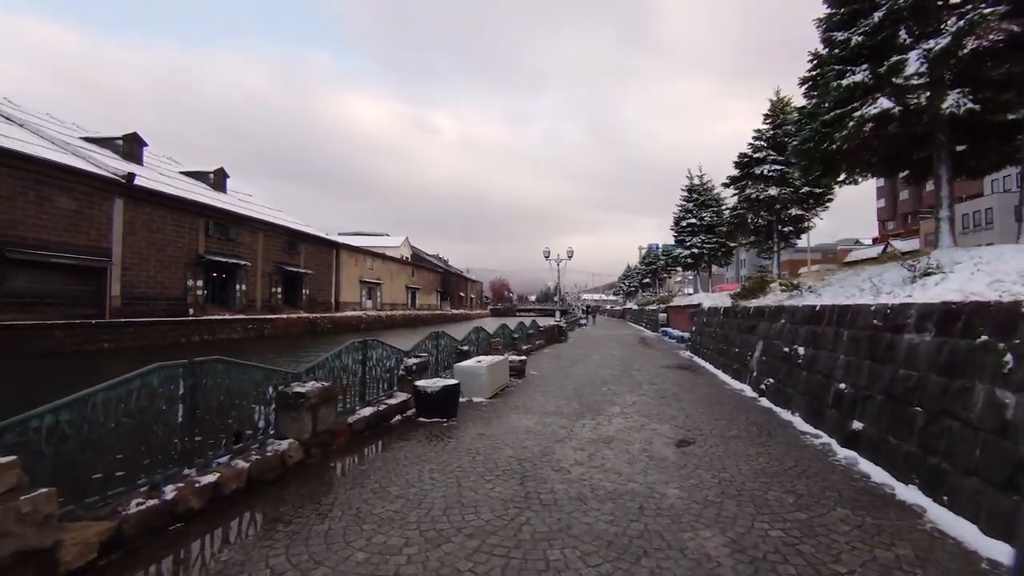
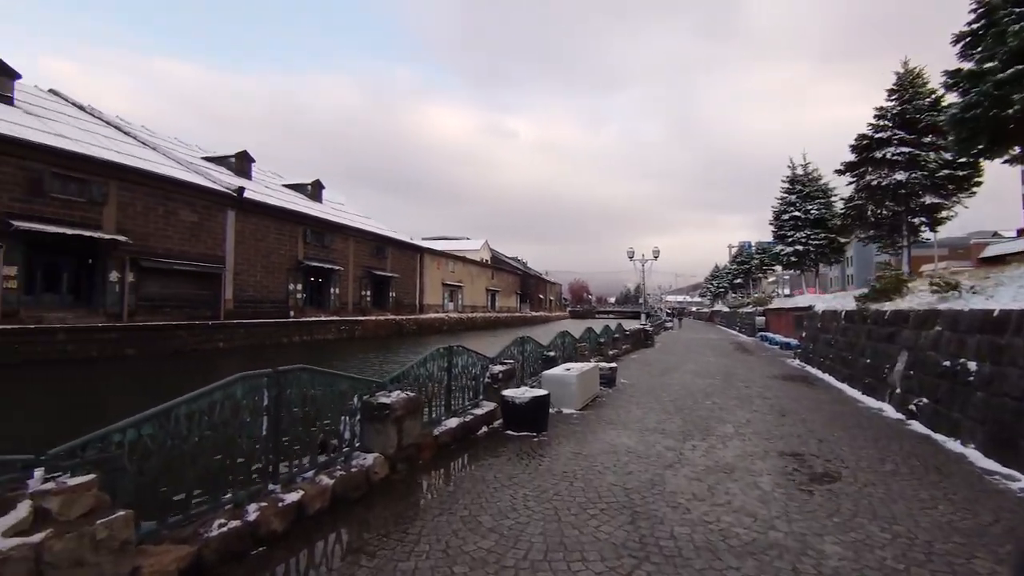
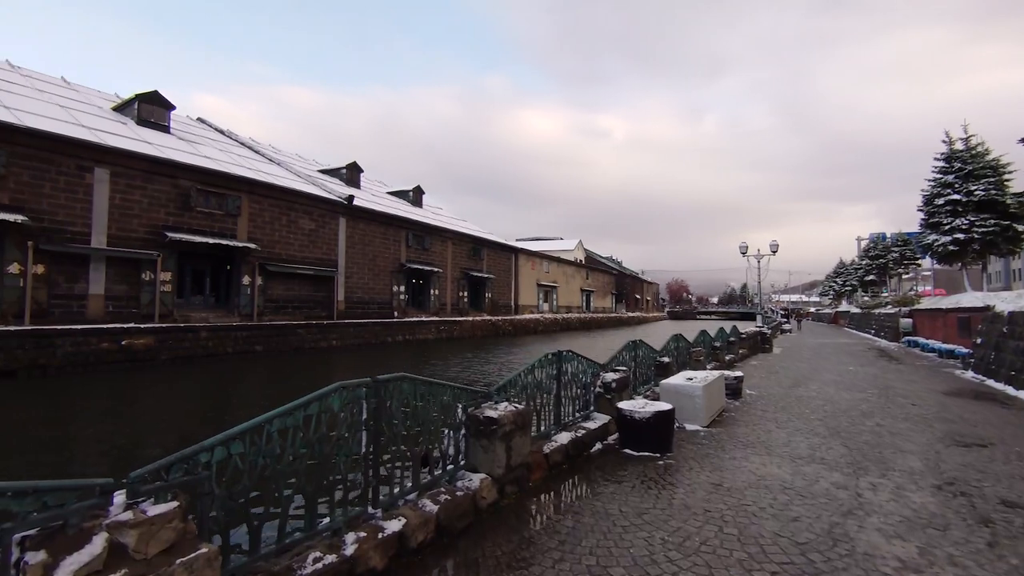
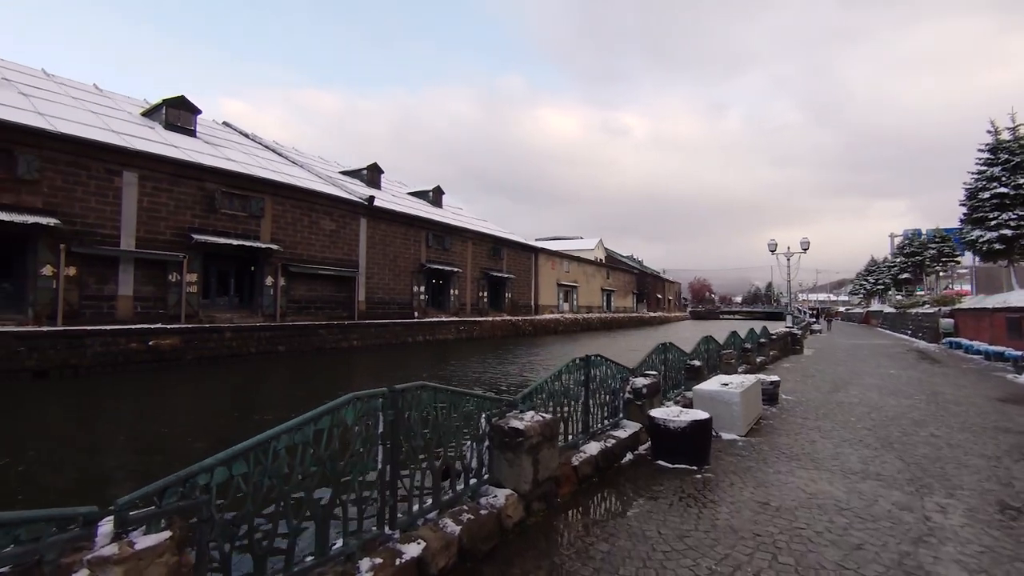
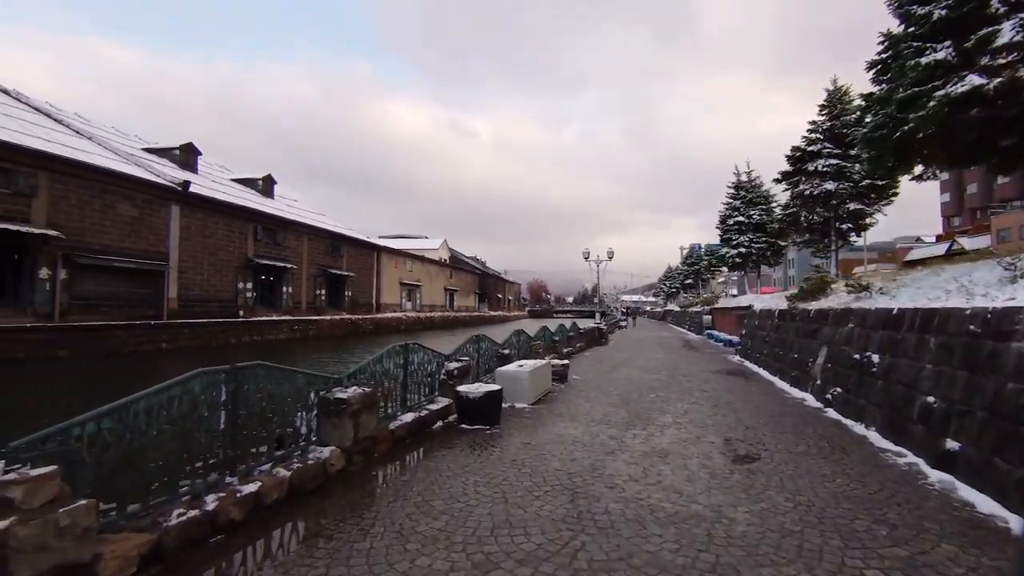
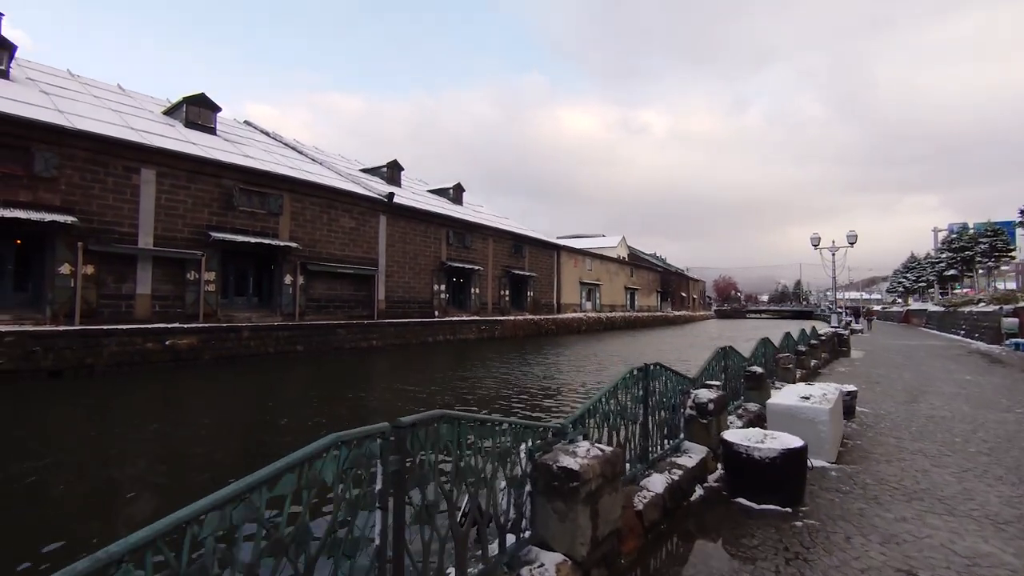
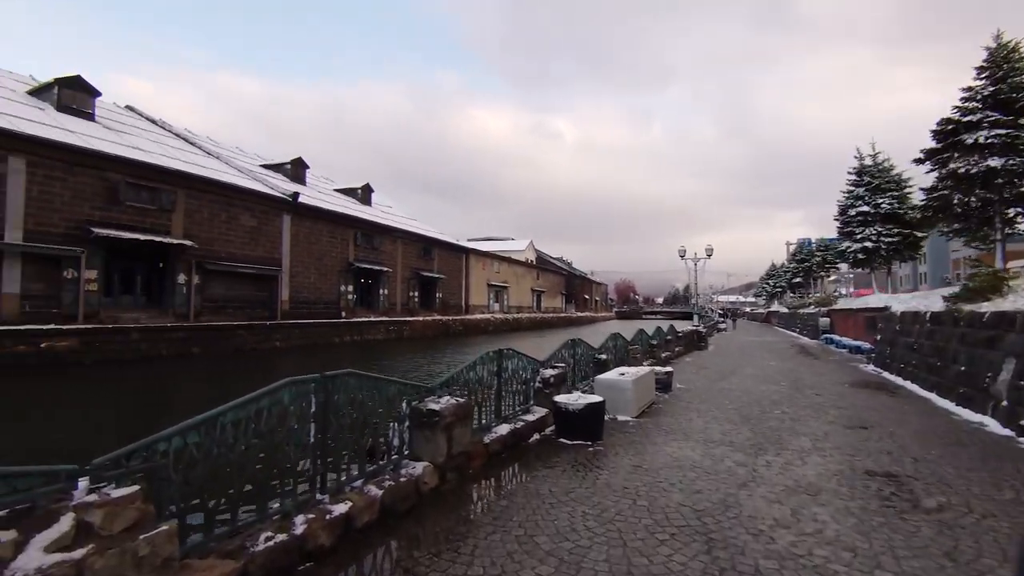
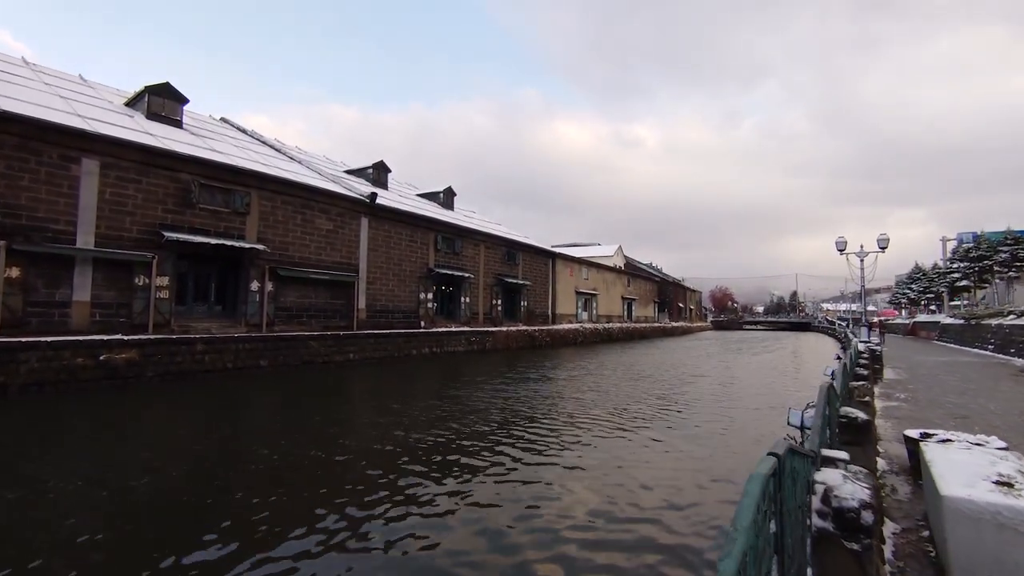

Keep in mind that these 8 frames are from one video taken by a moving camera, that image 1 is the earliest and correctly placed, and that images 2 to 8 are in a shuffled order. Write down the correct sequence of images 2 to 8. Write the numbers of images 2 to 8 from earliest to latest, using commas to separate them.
5, 2, 7, 3, 4, 6, 8
